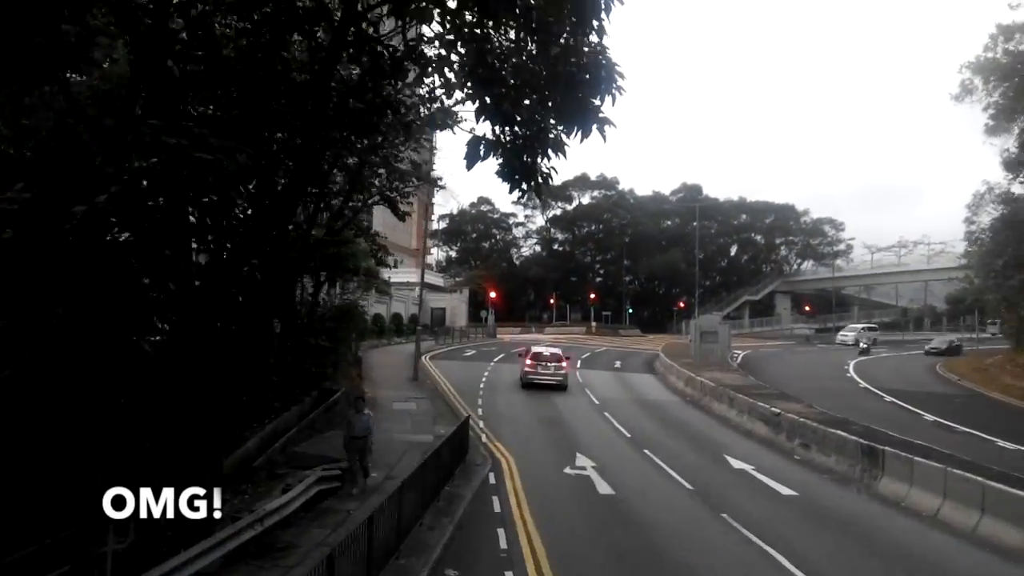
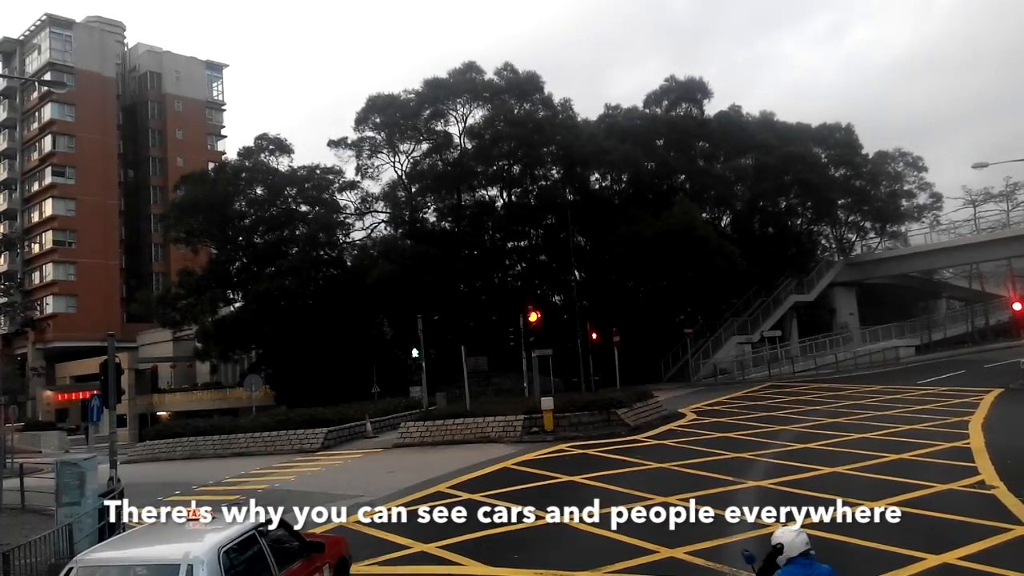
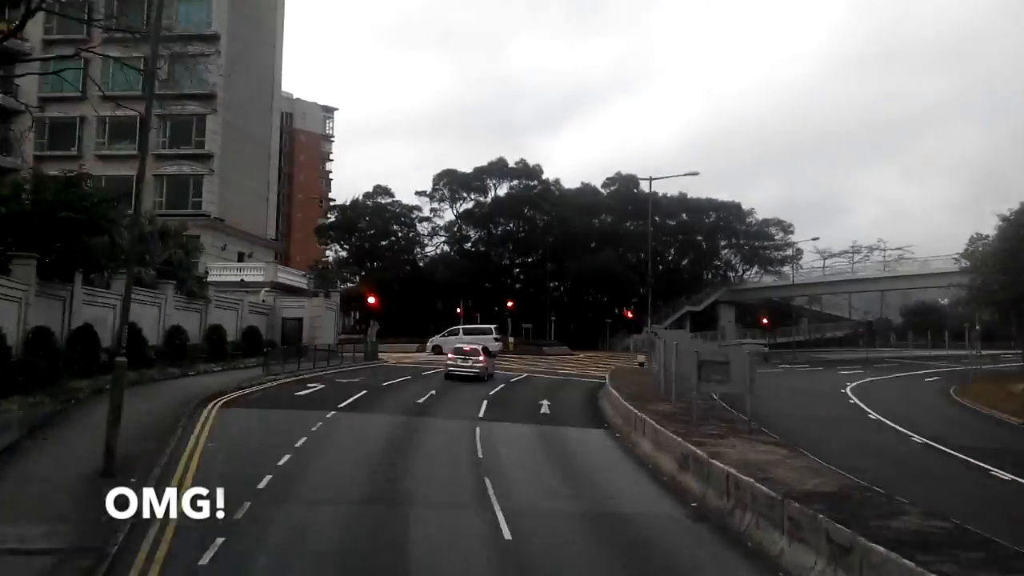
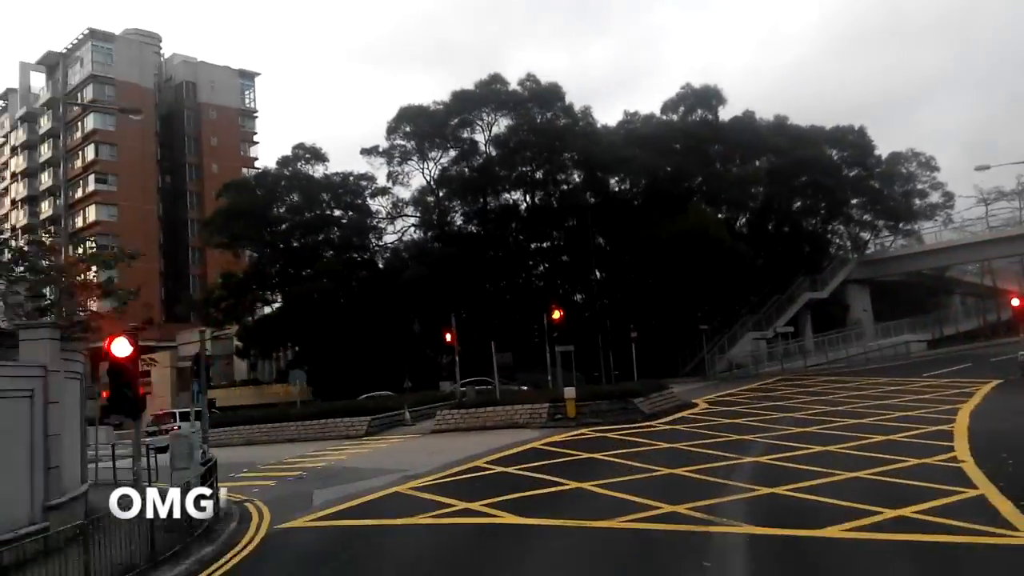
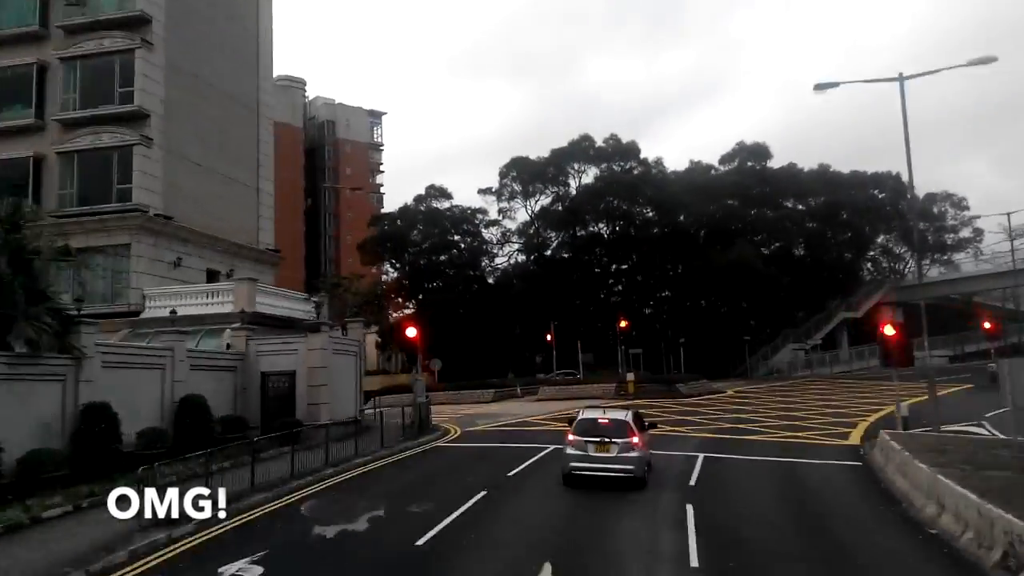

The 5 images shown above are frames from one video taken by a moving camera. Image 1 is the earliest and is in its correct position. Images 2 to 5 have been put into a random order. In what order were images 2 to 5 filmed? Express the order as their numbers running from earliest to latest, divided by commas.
3, 5, 4, 2
